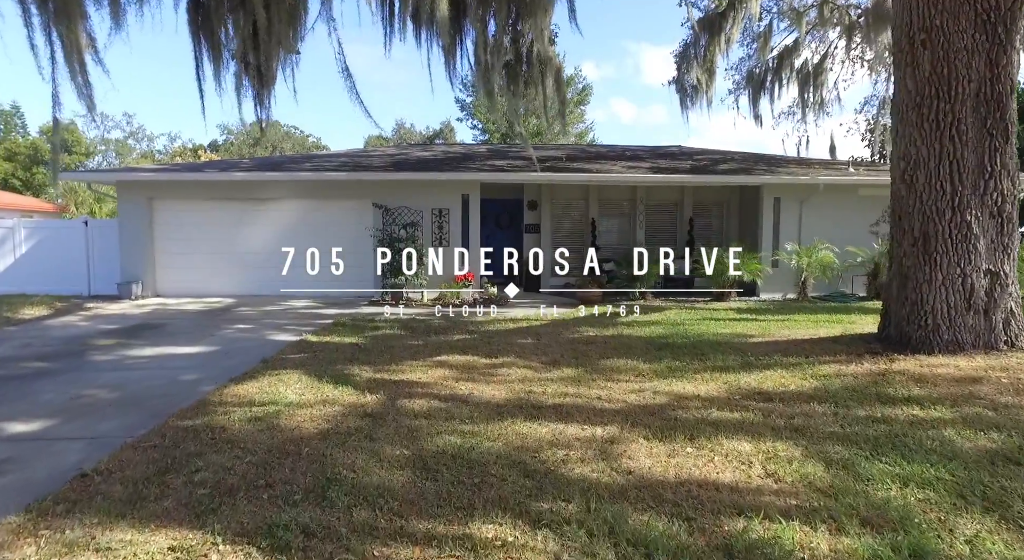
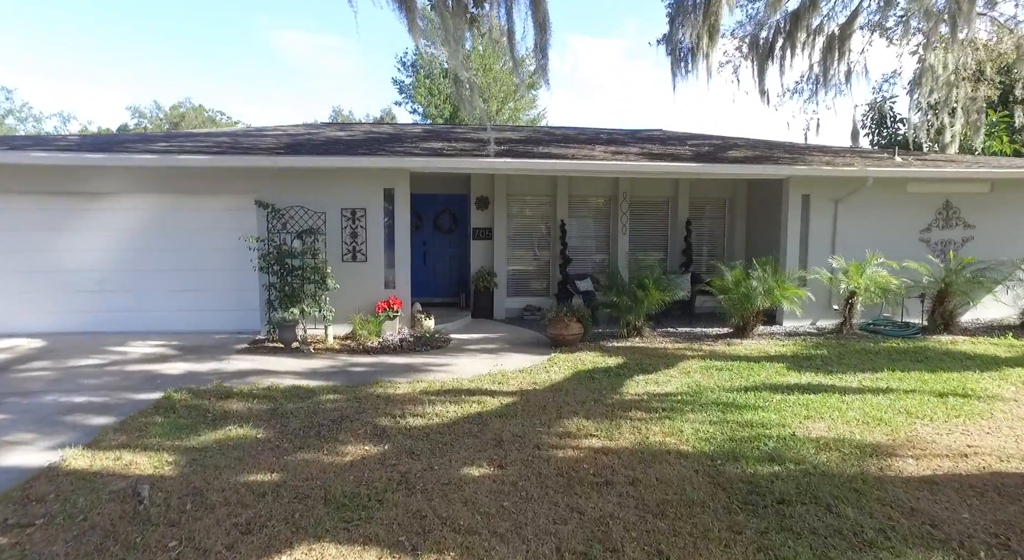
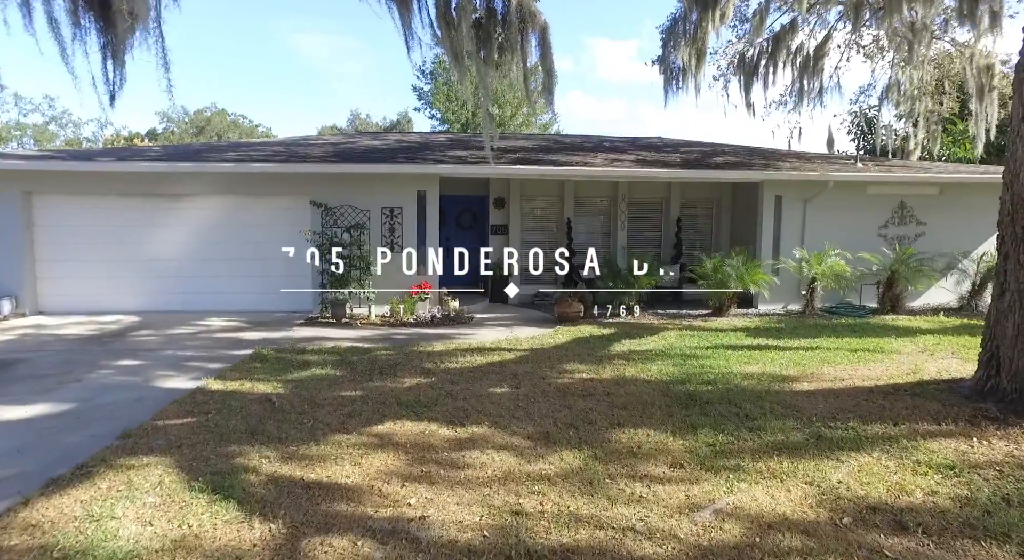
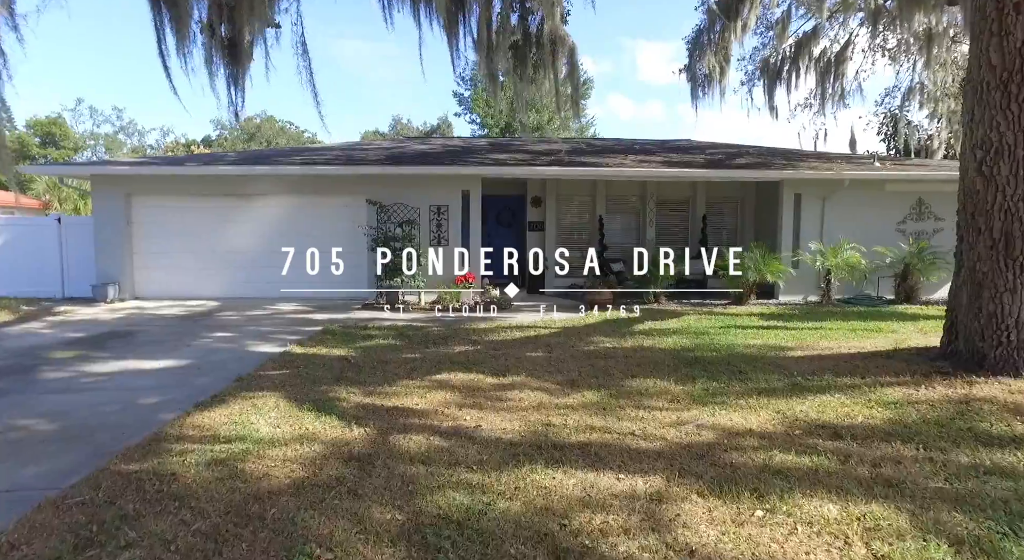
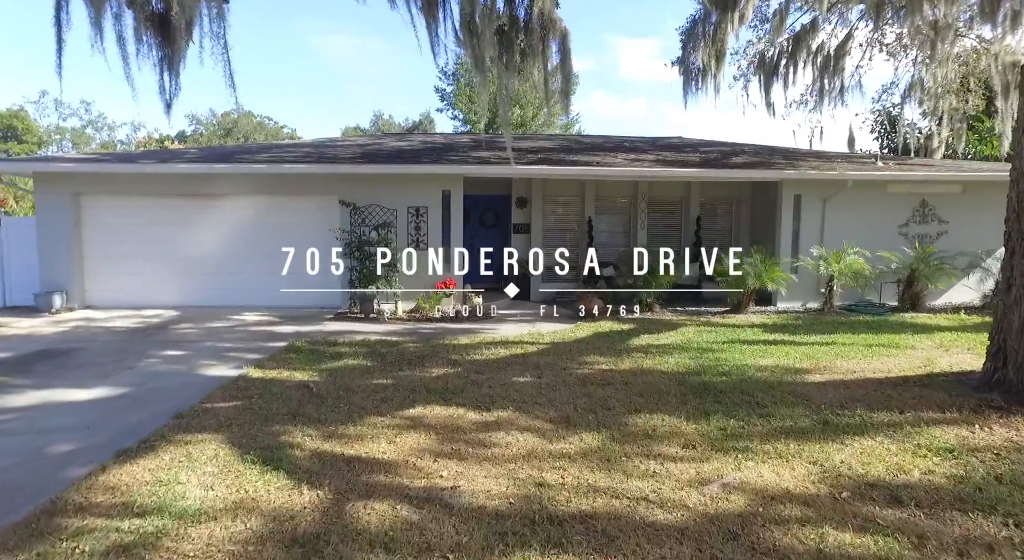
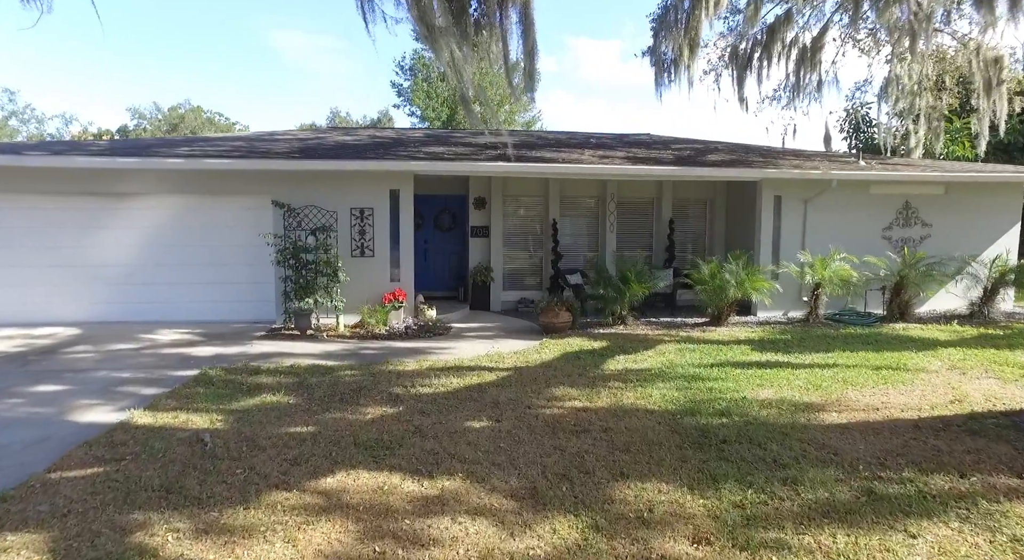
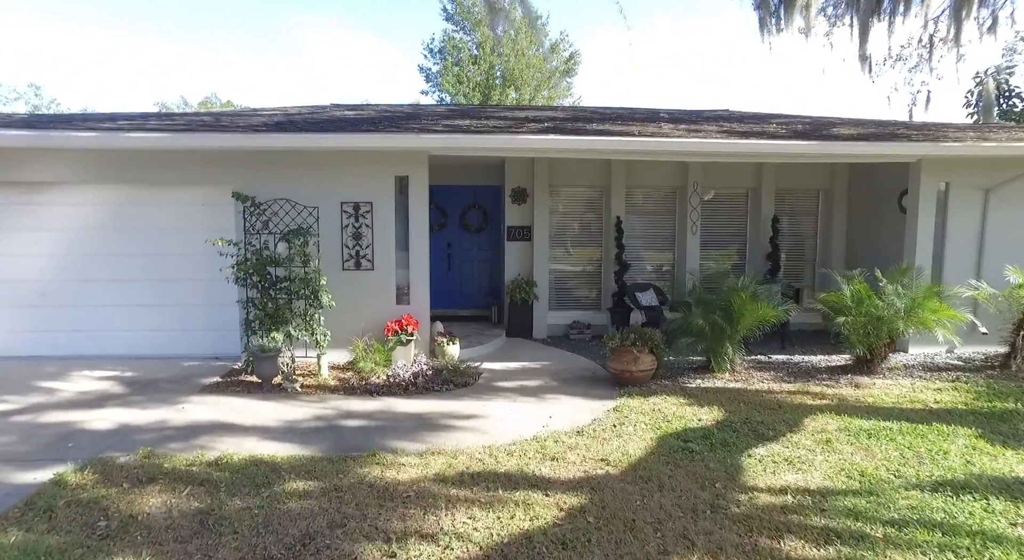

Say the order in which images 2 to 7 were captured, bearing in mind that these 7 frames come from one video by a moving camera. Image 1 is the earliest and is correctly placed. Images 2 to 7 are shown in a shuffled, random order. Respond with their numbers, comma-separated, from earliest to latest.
4, 5, 3, 6, 2, 7
